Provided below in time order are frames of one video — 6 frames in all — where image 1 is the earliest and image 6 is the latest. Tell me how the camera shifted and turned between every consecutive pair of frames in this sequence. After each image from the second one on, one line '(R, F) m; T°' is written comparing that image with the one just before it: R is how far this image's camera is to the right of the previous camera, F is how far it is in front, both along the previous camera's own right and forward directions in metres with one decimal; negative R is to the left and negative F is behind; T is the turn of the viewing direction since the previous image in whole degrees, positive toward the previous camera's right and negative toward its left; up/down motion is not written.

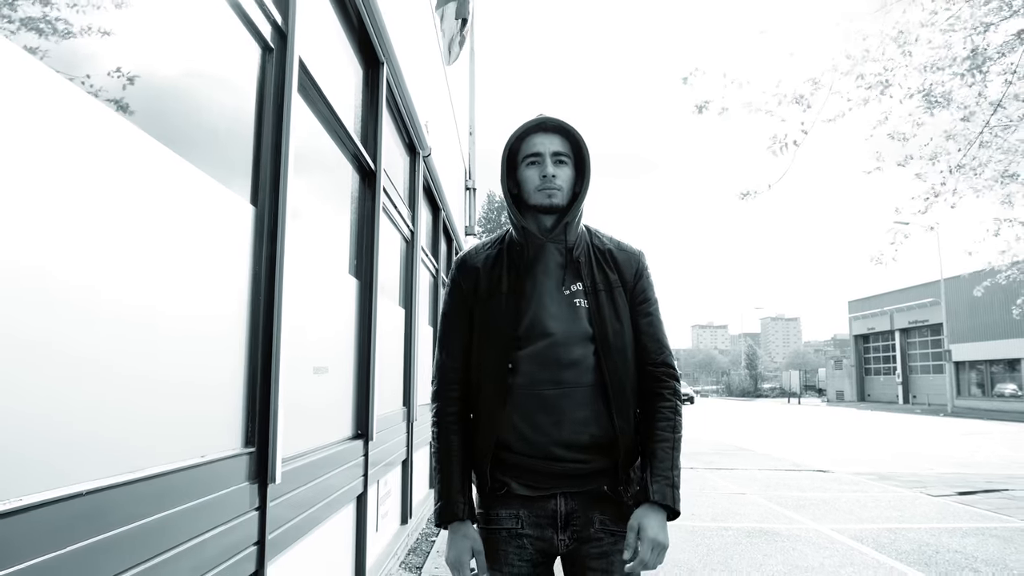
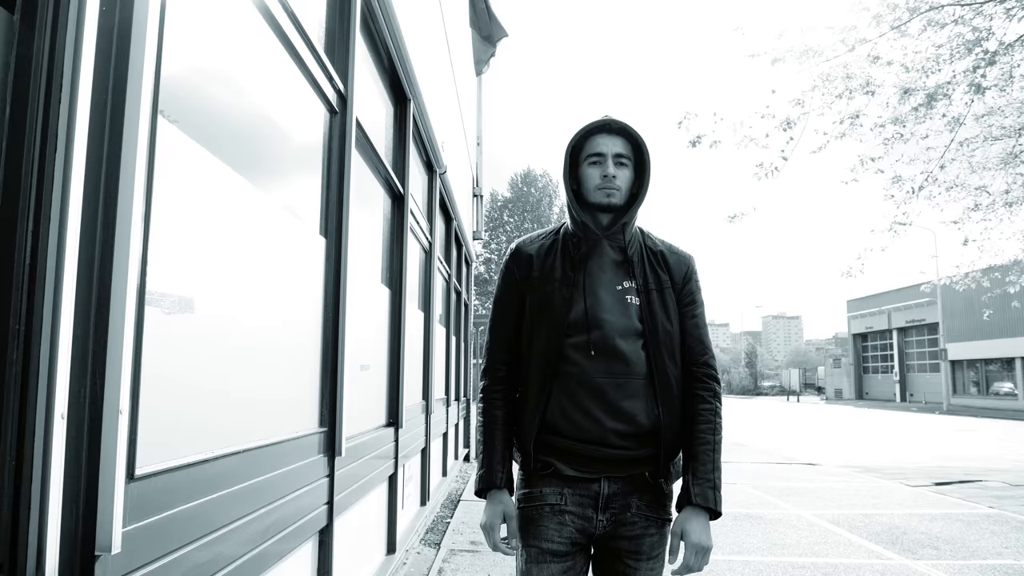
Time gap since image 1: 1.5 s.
(-0.1, -0.6) m; 0°
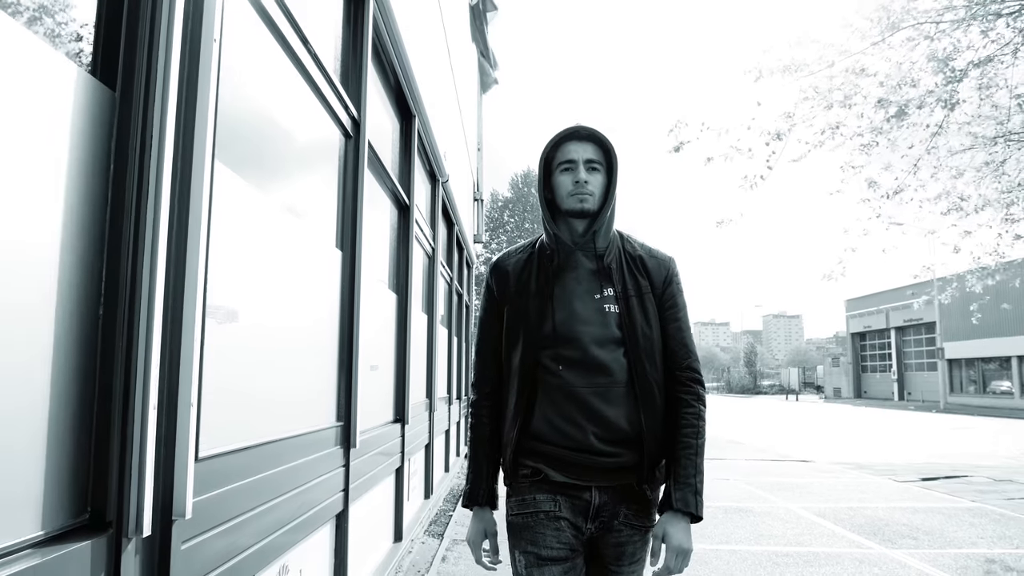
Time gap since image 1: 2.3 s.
(0.0, -0.3) m; 0°
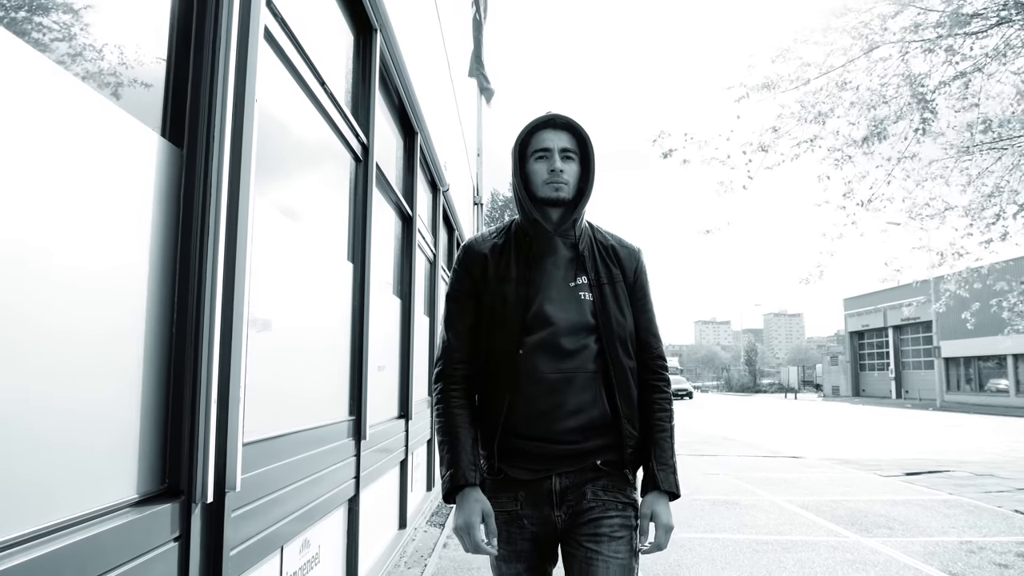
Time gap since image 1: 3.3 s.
(0.0, -0.3) m; 0°
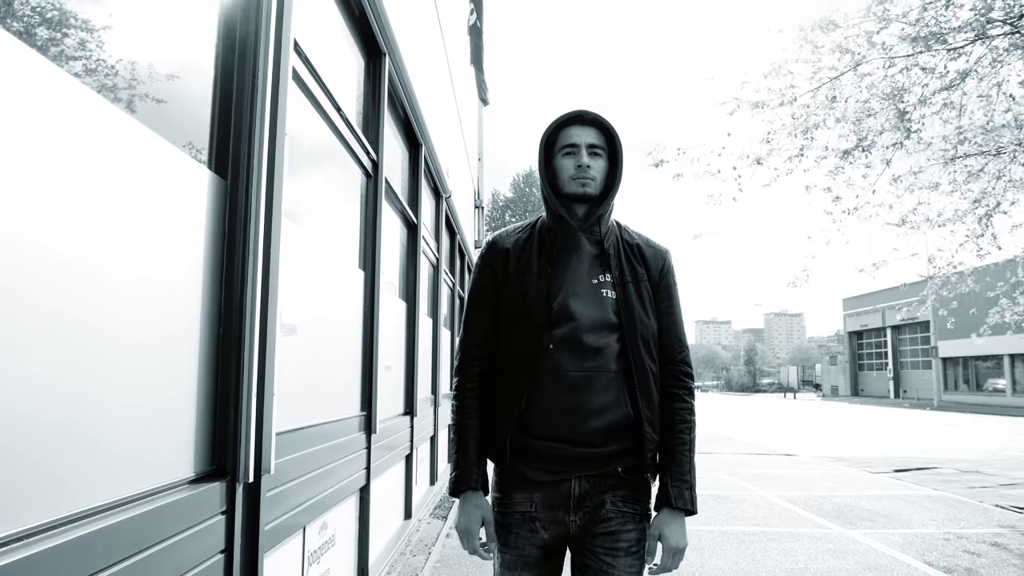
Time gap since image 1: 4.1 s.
(0.0, -0.3) m; 0°
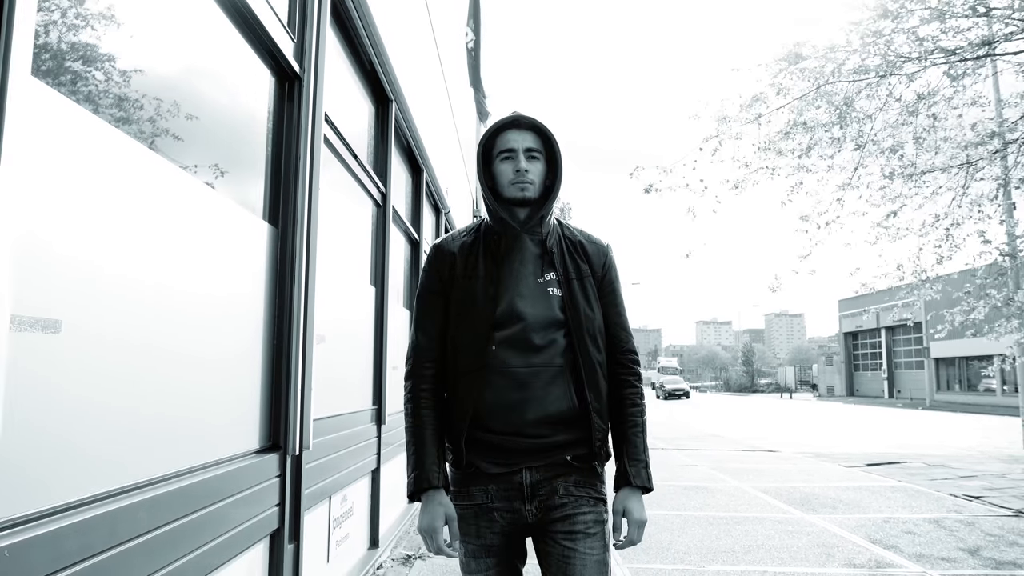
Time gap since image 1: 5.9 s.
(+0.1, -0.6) m; 0°
